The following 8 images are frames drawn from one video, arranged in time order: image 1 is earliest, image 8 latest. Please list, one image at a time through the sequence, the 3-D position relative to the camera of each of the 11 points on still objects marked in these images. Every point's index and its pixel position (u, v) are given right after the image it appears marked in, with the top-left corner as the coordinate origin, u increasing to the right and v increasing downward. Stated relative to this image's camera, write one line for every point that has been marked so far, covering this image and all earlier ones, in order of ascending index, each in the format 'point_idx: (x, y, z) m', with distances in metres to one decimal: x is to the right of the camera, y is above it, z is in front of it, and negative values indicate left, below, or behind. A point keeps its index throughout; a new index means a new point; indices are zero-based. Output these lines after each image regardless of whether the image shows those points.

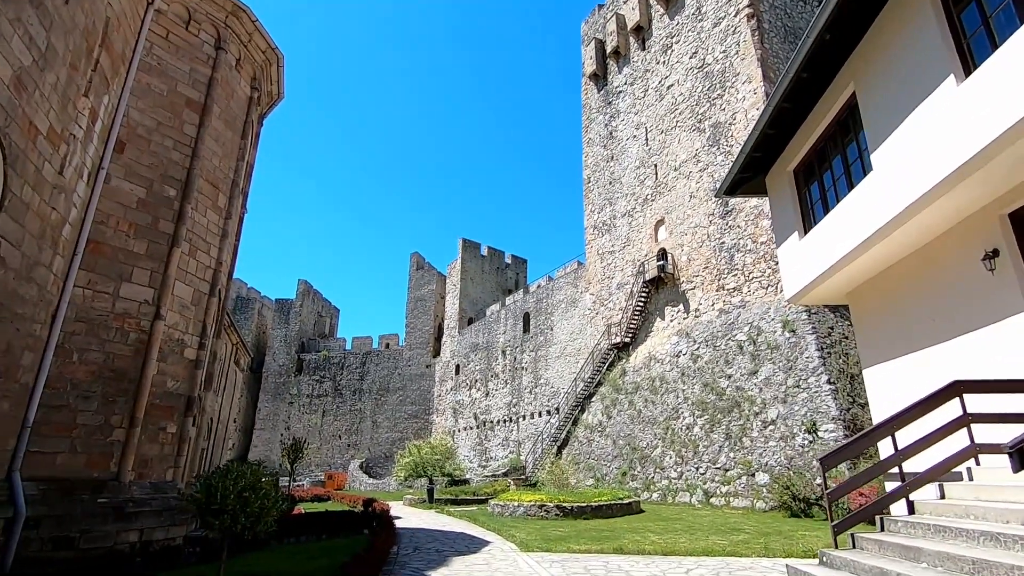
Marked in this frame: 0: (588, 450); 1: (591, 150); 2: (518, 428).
0: (+1.8, -3.9, +13.1) m
1: (+2.5, +4.5, +17.7) m
2: (+0.2, -5.0, +19.2) m
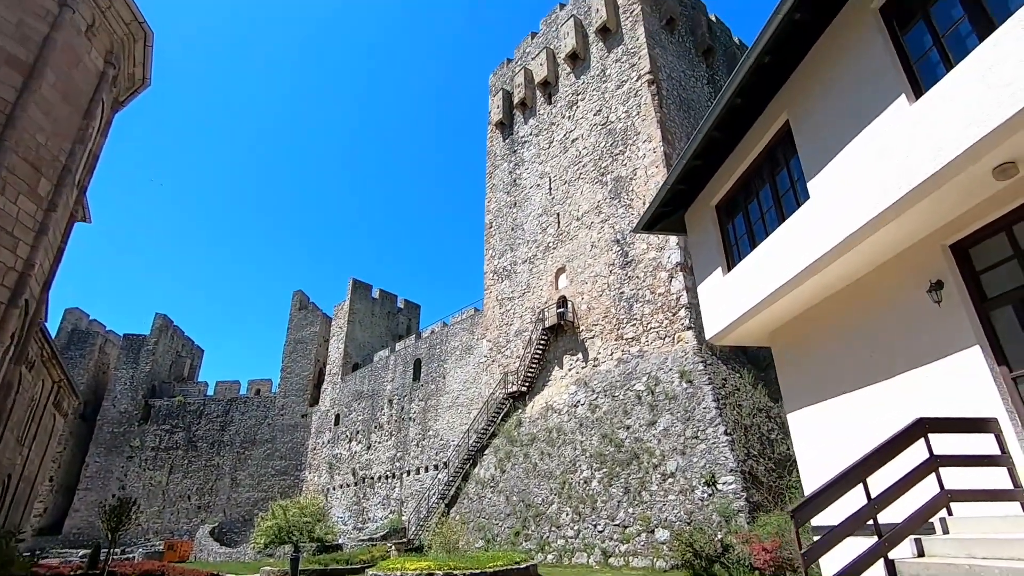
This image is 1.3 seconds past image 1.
0: (-0.8, -4.9, +12.1) m
1: (-0.6, +3.0, +17.5) m
2: (-3.6, -6.4, +17.6) m
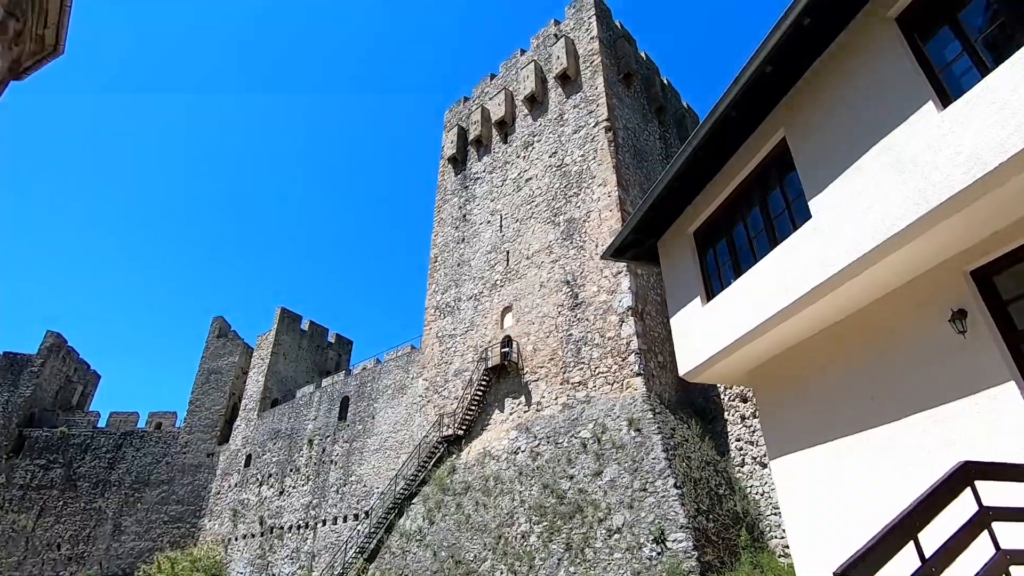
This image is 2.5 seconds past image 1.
0: (-2.2, -5.6, +10.9) m
1: (-2.2, +1.8, +17.0) m
2: (-5.8, -7.3, +15.9) m
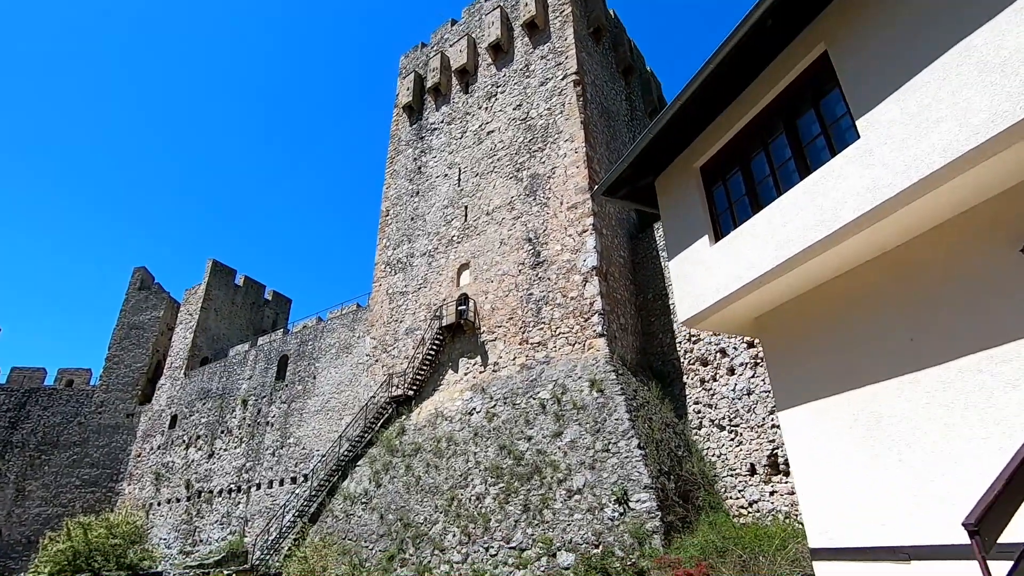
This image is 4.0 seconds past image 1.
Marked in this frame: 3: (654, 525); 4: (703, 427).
0: (-3.2, -4.6, +10.4) m
1: (-3.5, +3.1, +16.0) m
2: (-7.3, -5.9, +15.0) m
3: (+1.9, -3.1, +7.1) m
4: (+3.3, -2.4, +9.3) m
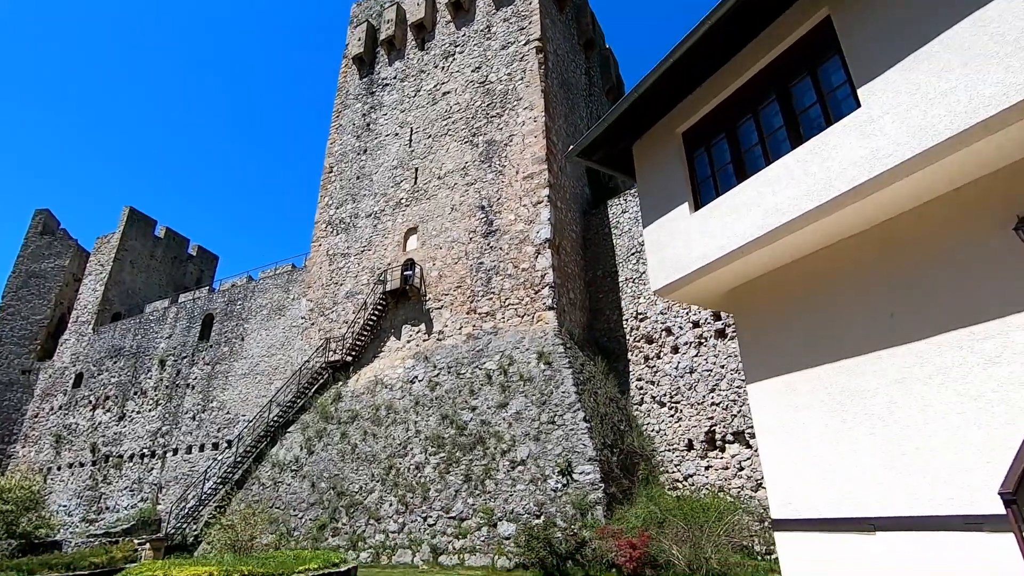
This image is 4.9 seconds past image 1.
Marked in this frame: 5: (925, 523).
0: (-4.4, -3.8, +9.9) m
1: (-4.8, +4.2, +15.1) m
2: (-9.1, -4.6, +14.0) m
3: (+1.1, -2.7, +7.1) m
4: (+2.3, -2.0, +9.5) m
5: (+2.2, -1.3, +2.9) m
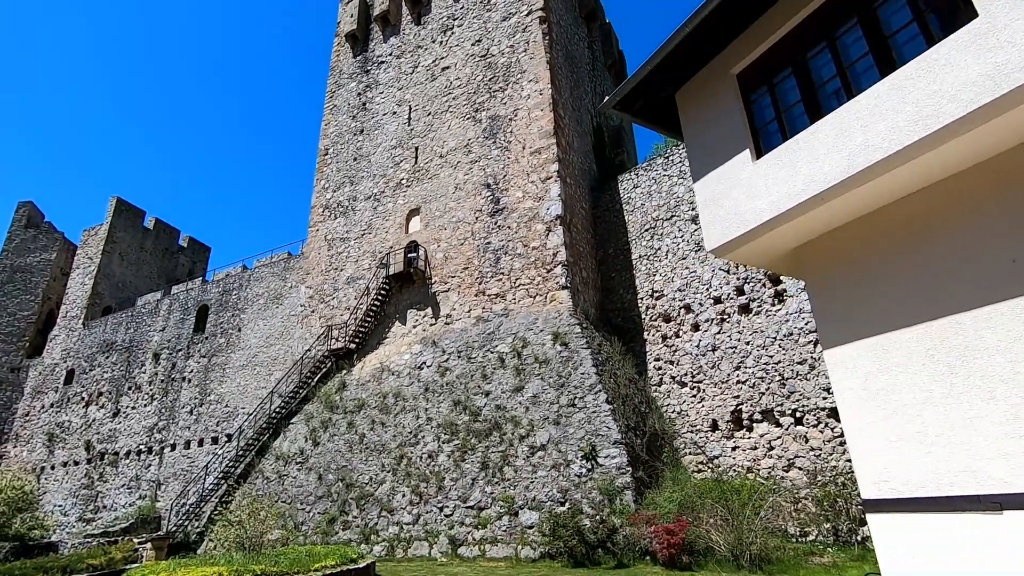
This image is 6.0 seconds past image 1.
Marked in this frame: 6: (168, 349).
0: (-4.1, -3.5, +9.4) m
1: (-4.8, +4.6, +14.5) m
2: (-8.8, -4.4, +13.5) m
3: (+1.4, -2.4, +6.8) m
4: (+2.5, -1.6, +9.1) m
5: (+2.5, -1.0, +2.5) m
6: (-9.8, -1.7, +15.4) m
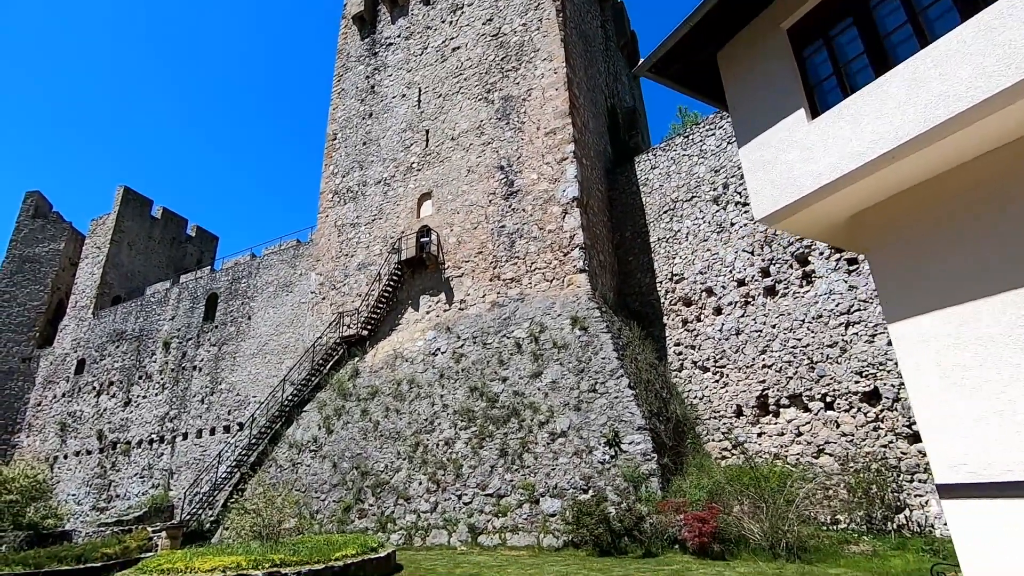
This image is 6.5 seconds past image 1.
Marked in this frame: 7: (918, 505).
0: (-3.8, -3.3, +9.3) m
1: (-4.5, +4.9, +14.3) m
2: (-8.5, -4.1, +13.5) m
3: (+1.7, -2.2, +6.5) m
4: (+2.8, -1.3, +8.9) m
5: (+2.7, -0.8, +2.3) m
6: (-9.4, -1.4, +15.3) m
7: (+4.5, -2.4, +6.1) m
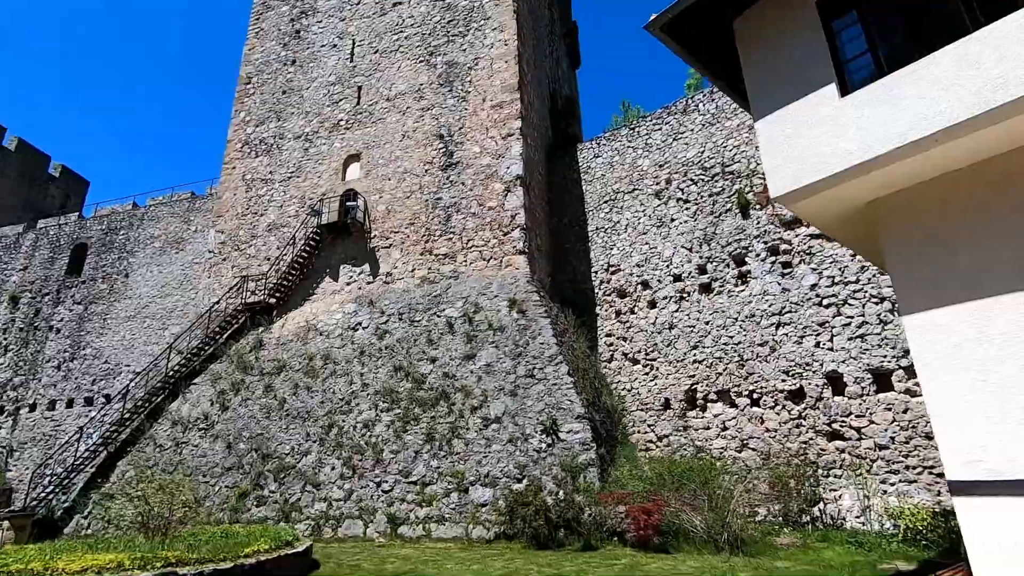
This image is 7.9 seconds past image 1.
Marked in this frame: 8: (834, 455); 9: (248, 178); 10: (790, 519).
0: (-5.1, -2.6, +8.1) m
1: (-5.9, +5.8, +12.7) m
2: (-10.5, -2.9, +11.4) m
3: (+0.9, -2.0, +6.3) m
4: (+1.7, -1.2, +8.8) m
5: (+2.8, -0.8, +2.3) m
6: (-11.5, -0.1, +13.0) m
7: (+3.8, -2.5, +6.4) m
8: (+3.9, -2.0, +6.6) m
9: (-5.5, +2.3, +11.3) m
10: (+3.3, -2.7, +6.3) m
